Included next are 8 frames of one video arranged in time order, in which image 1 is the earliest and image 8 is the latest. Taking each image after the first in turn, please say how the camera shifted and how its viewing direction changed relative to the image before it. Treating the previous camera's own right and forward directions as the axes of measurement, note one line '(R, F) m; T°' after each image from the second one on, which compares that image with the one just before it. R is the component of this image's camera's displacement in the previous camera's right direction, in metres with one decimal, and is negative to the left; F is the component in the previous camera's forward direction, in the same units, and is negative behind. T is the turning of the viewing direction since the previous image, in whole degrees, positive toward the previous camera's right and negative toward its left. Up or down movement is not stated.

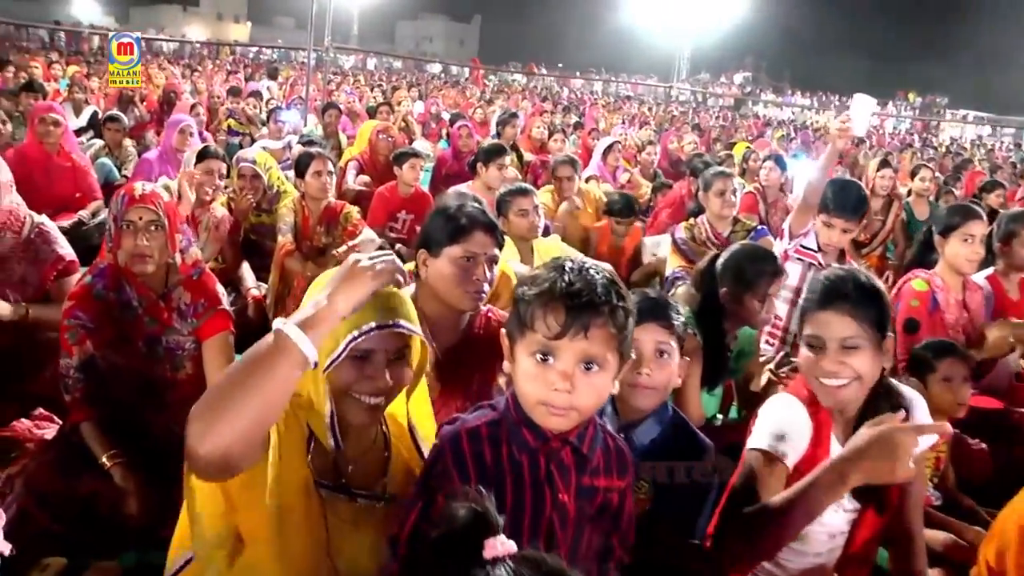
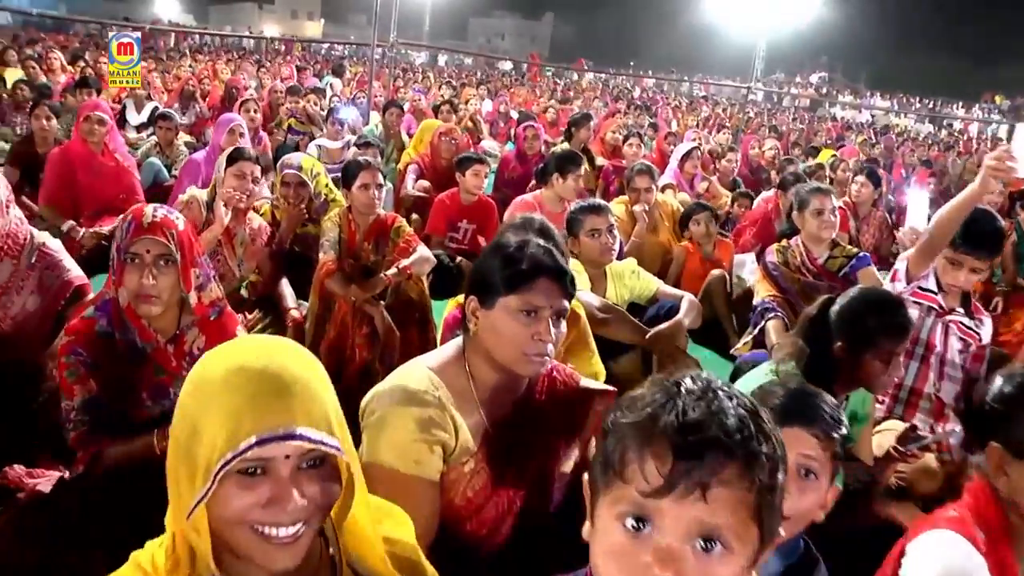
(0.0, +0.4) m; -4°
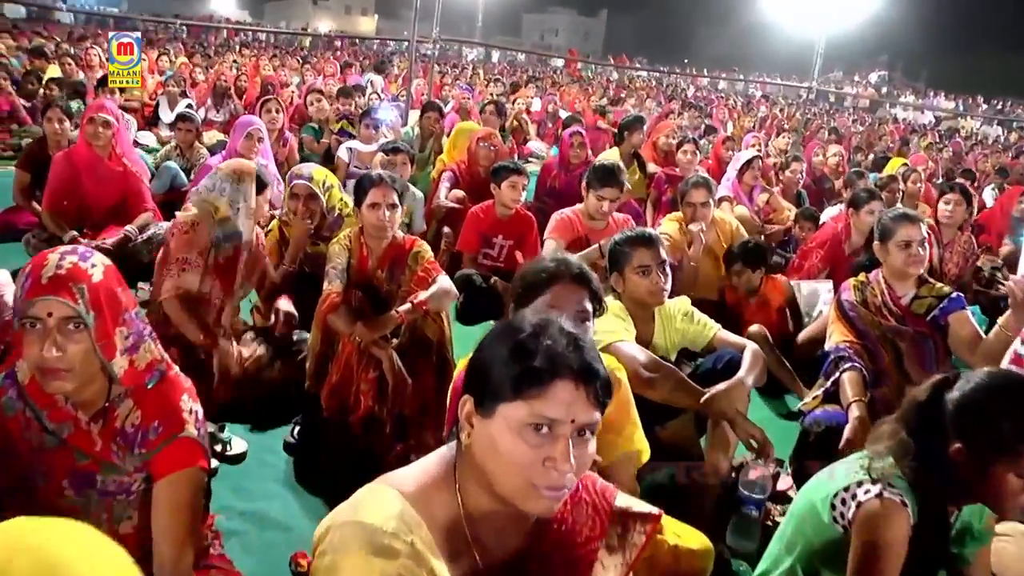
(0.0, +0.5) m; -3°
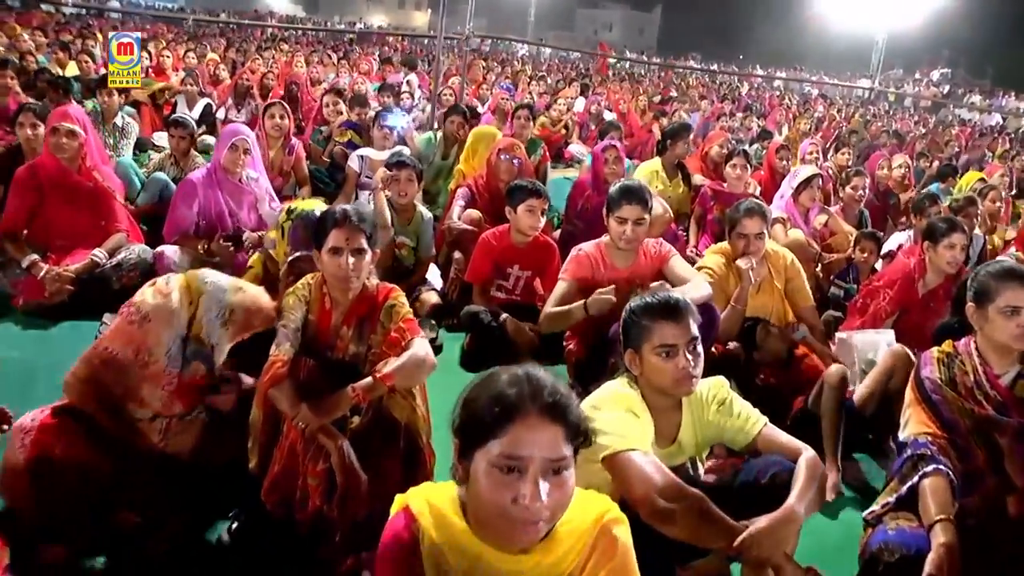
(+0.1, +0.6) m; -3°
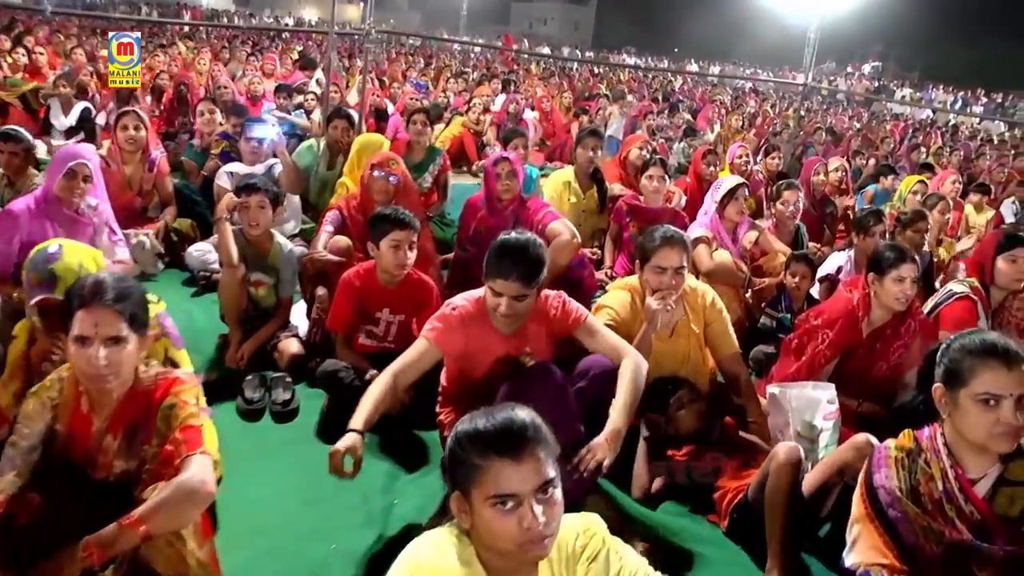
(+0.2, +0.6) m; +3°
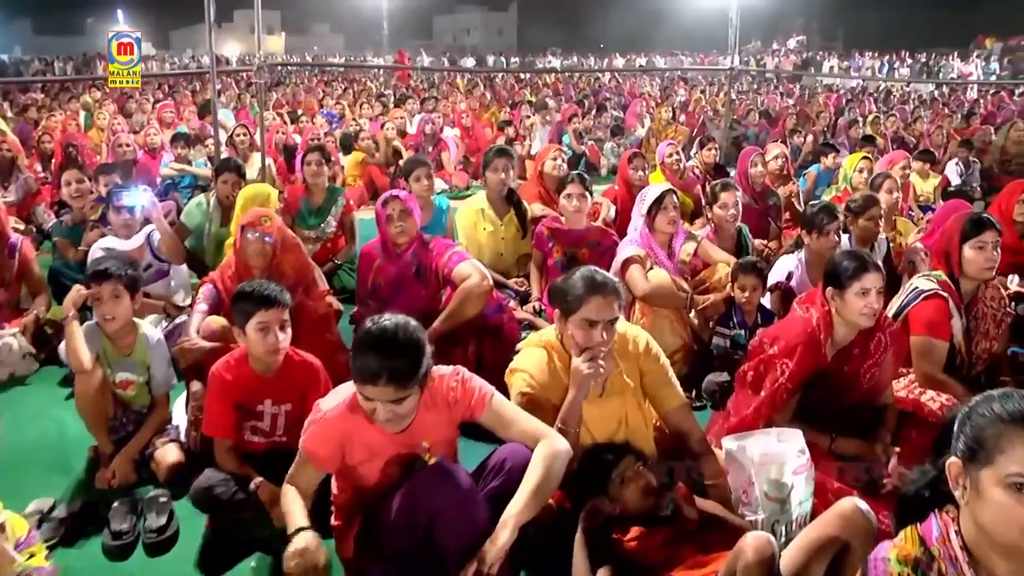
(+0.2, +0.5) m; +2°
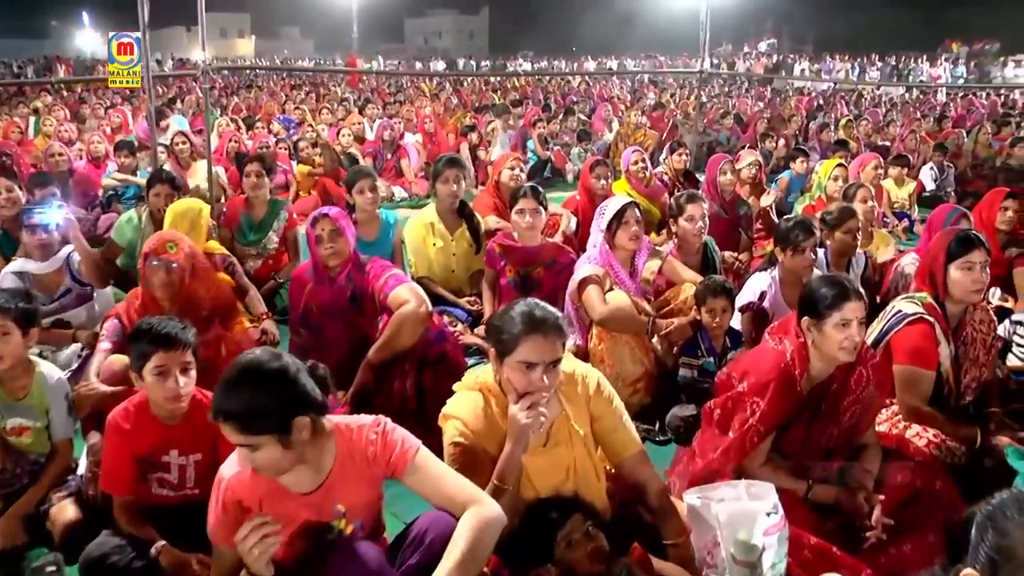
(+0.1, +0.3) m; +1°
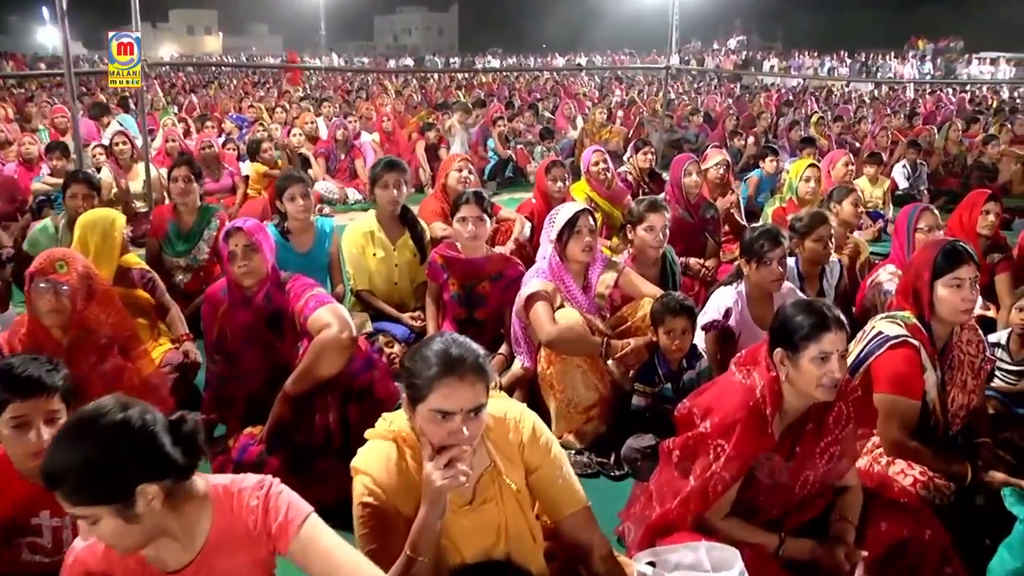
(+0.1, +0.3) m; +1°
